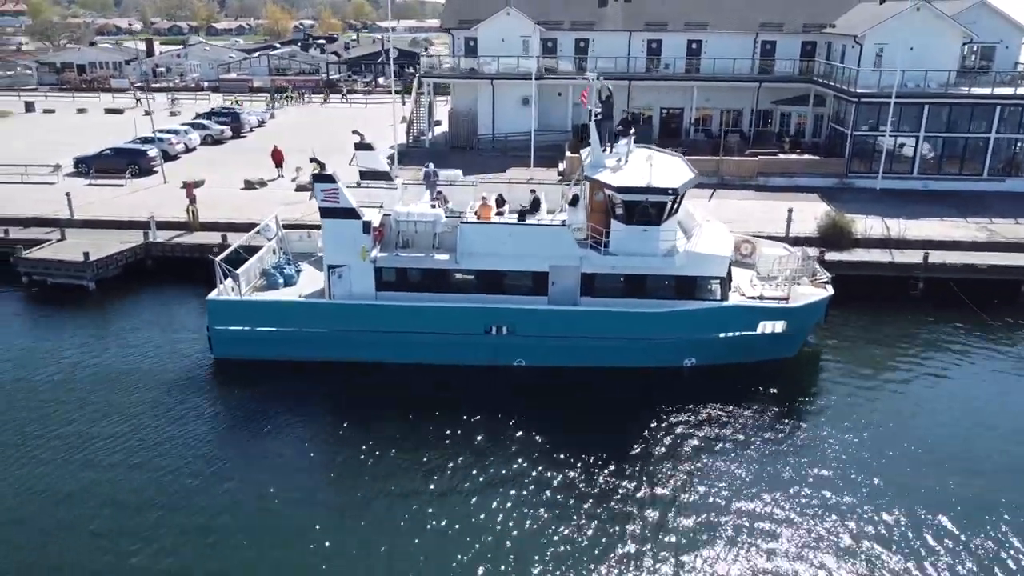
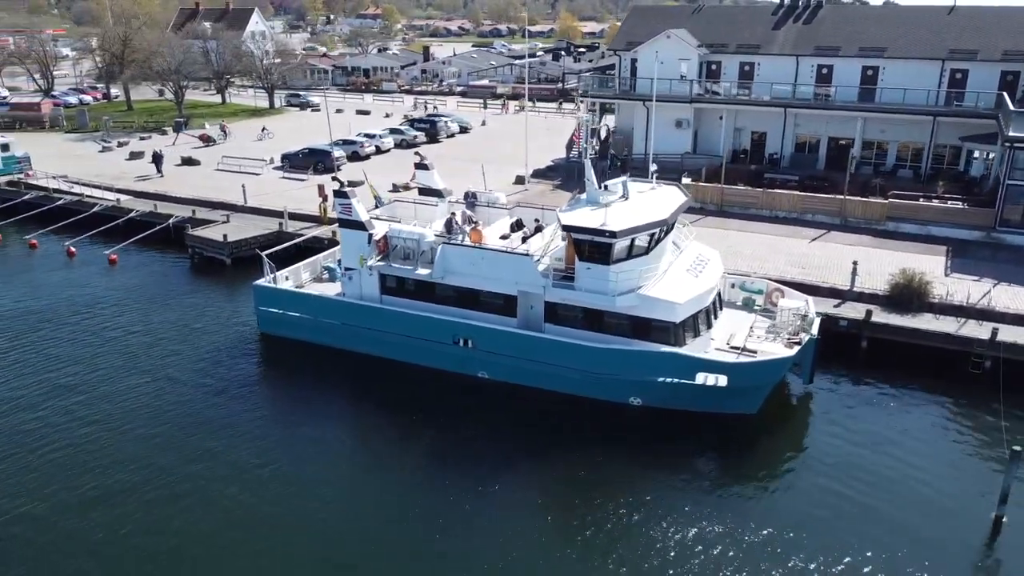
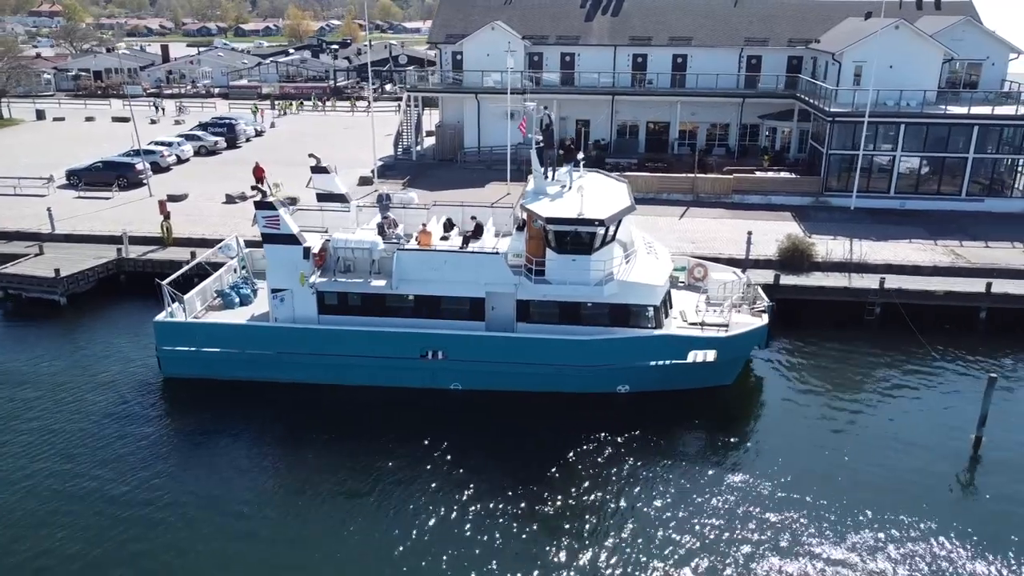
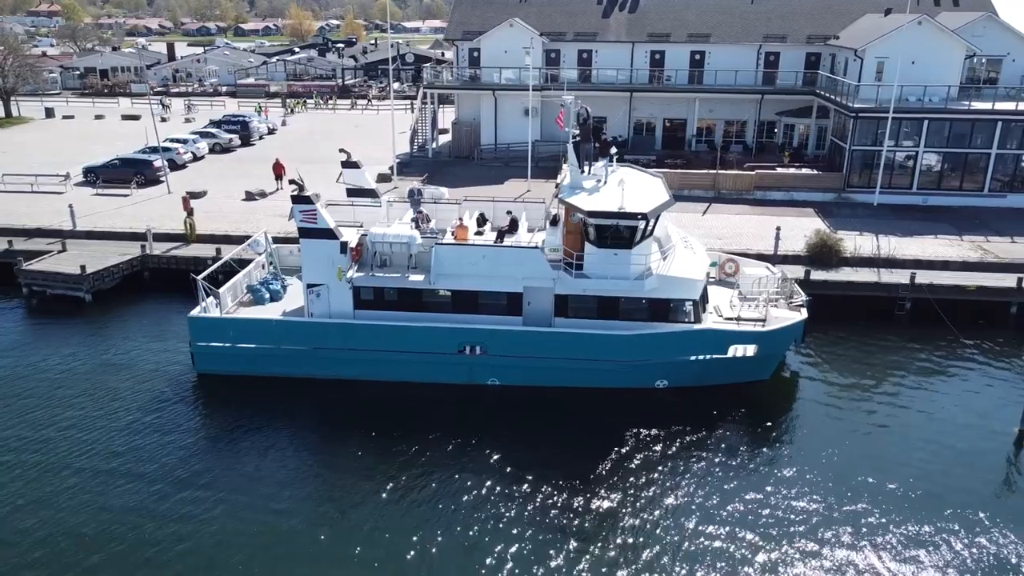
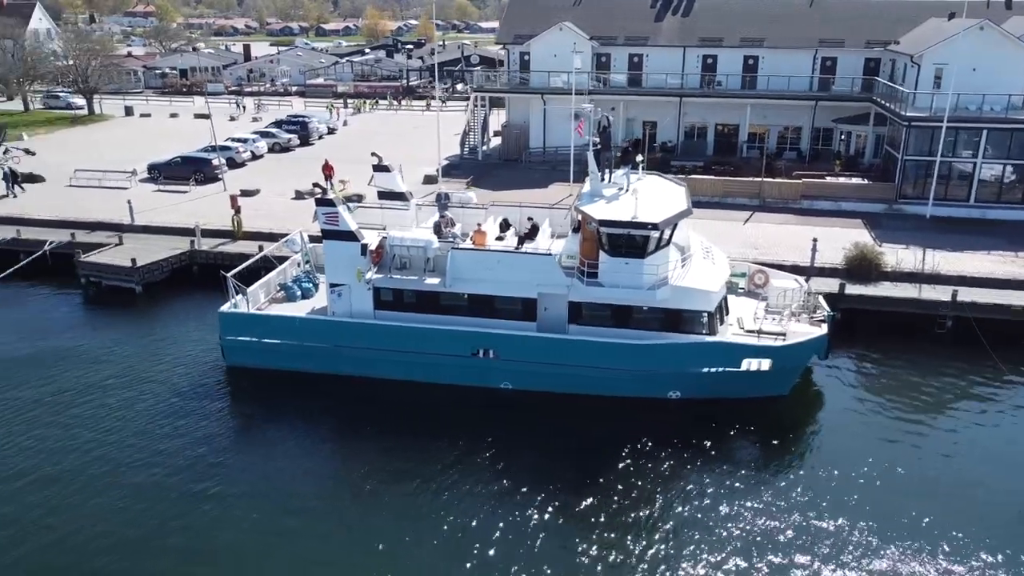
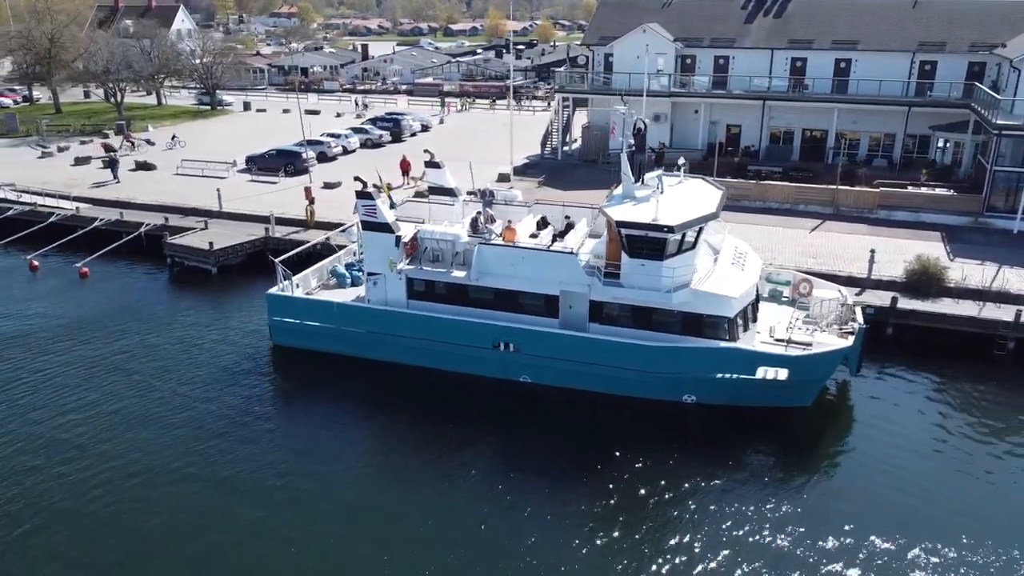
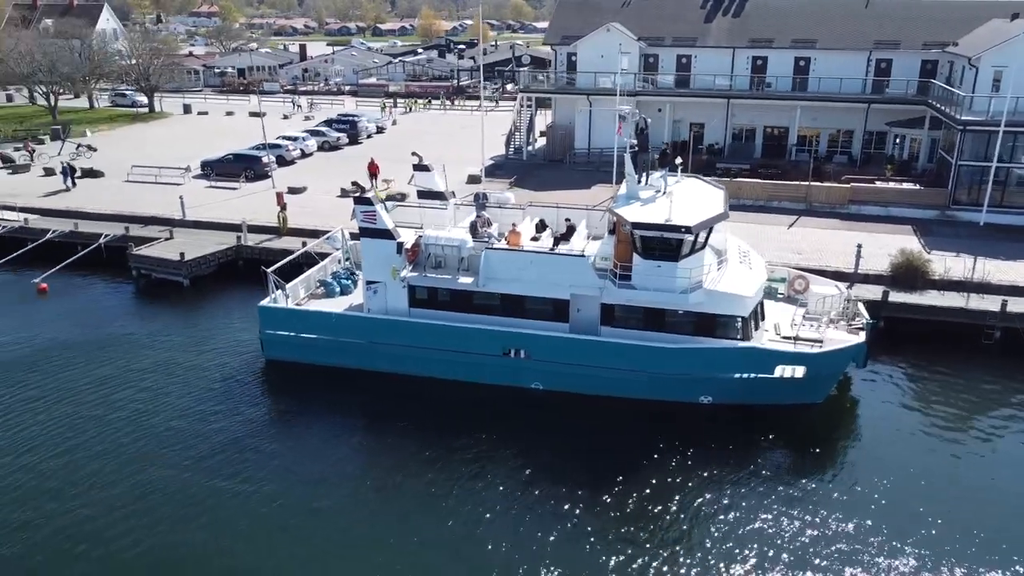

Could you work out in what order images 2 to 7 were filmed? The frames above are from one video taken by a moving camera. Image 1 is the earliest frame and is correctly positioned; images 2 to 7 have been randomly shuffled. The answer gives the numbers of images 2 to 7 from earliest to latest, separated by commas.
4, 3, 5, 7, 6, 2
